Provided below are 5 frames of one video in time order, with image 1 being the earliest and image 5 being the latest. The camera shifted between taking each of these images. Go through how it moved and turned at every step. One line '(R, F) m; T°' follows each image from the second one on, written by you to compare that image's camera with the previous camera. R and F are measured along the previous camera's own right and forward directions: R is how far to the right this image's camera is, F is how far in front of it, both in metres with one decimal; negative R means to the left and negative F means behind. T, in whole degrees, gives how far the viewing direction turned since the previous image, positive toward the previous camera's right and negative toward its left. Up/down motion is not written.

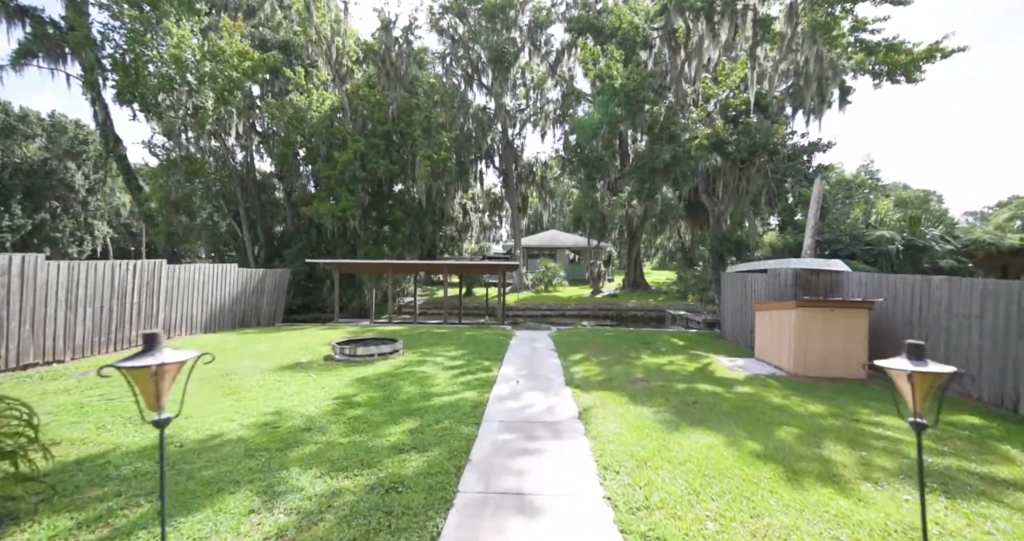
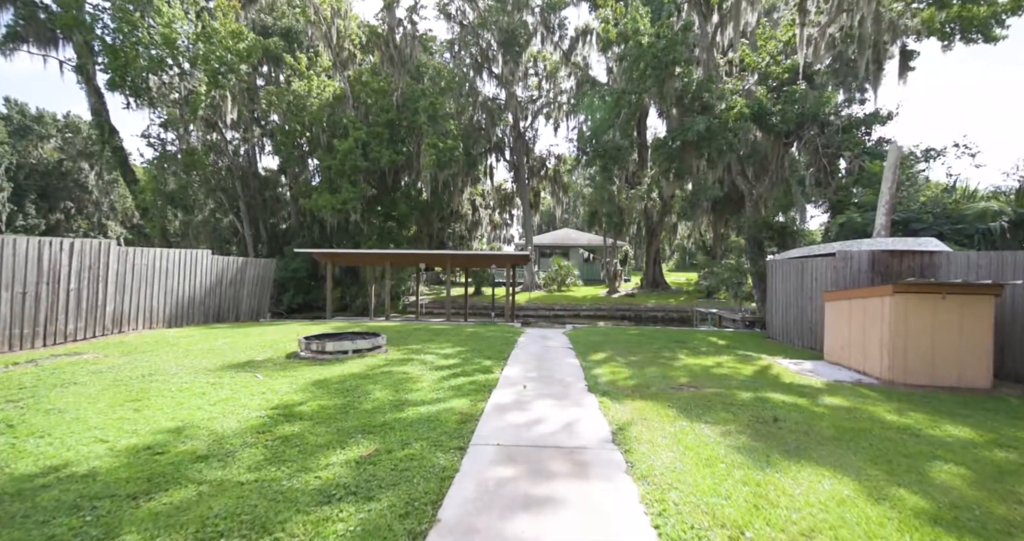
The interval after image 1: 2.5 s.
(+0.1, +1.7) m; -2°
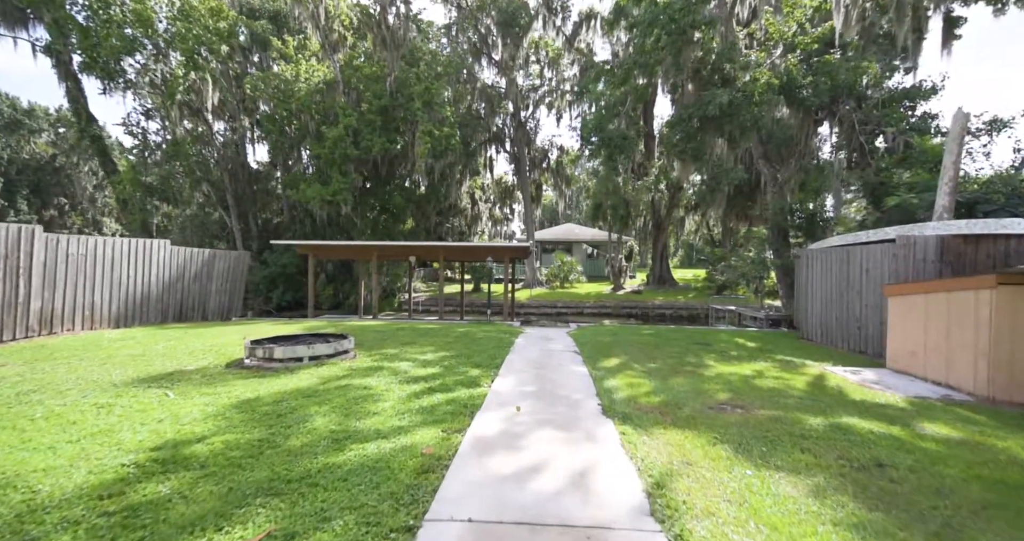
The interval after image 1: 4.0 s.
(+0.1, +1.3) m; 0°
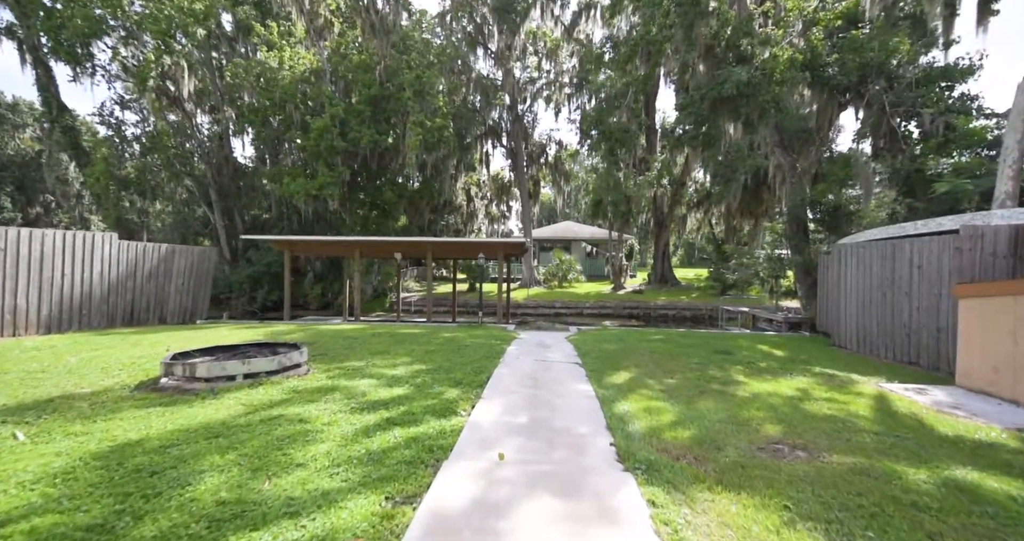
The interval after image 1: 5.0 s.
(+0.1, +1.1) m; 0°
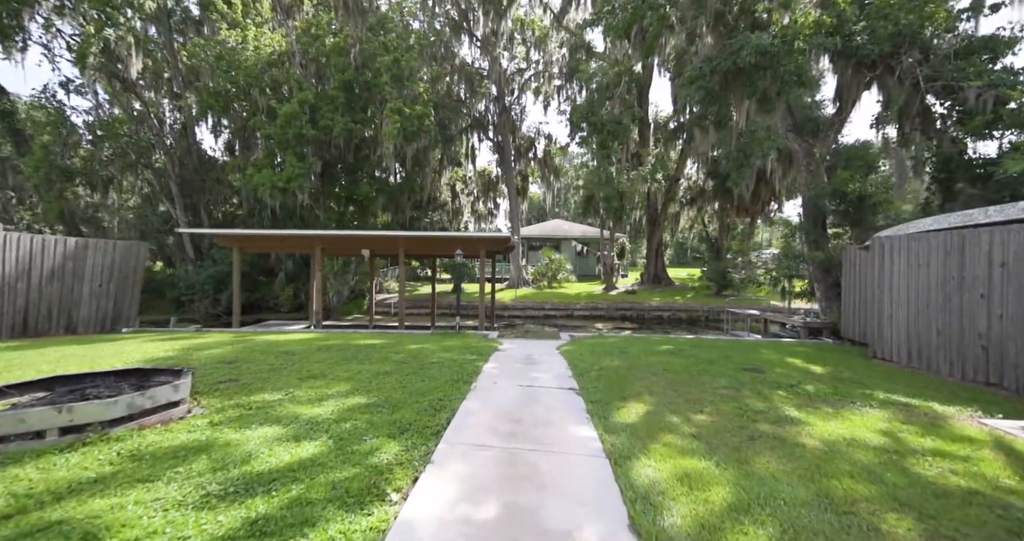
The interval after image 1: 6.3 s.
(+0.1, +1.5) m; +1°
